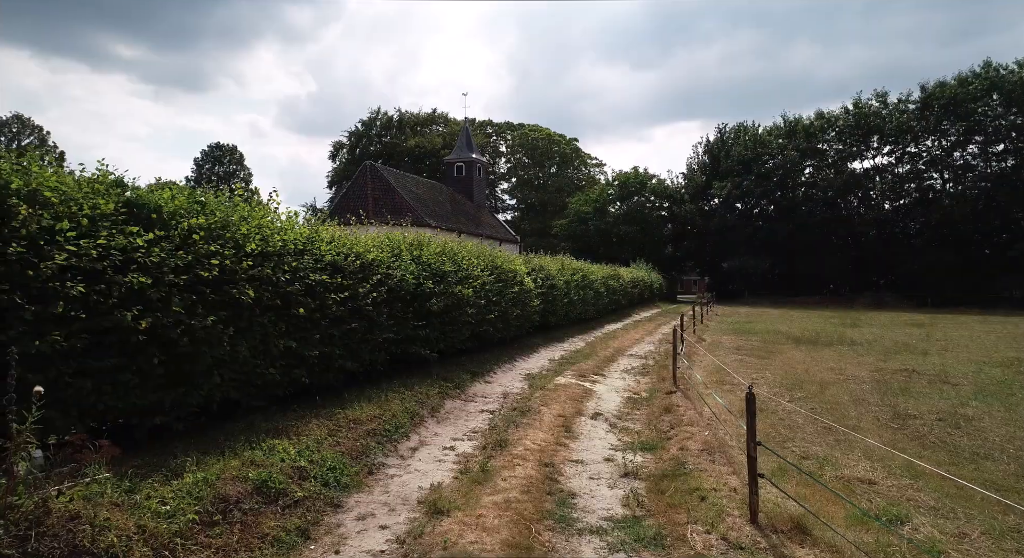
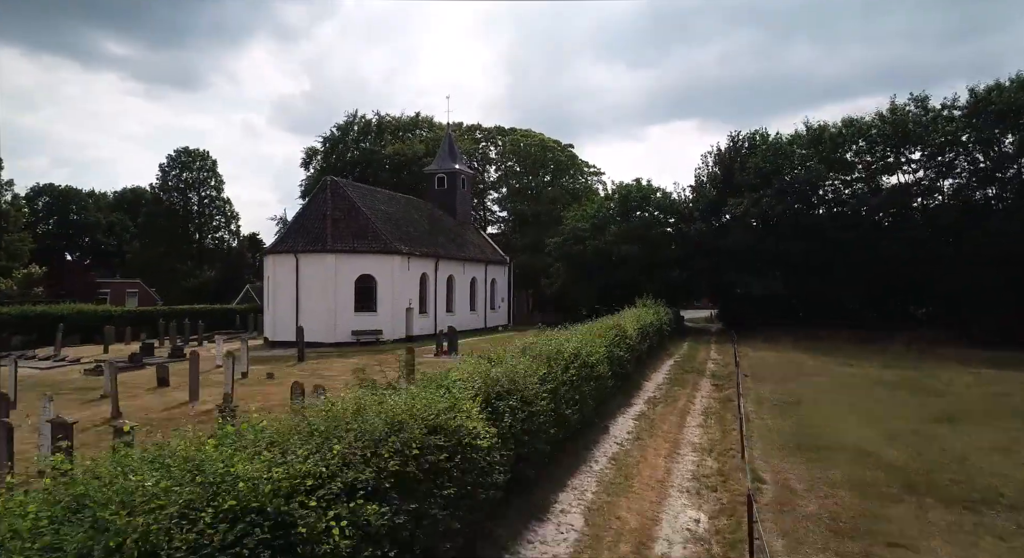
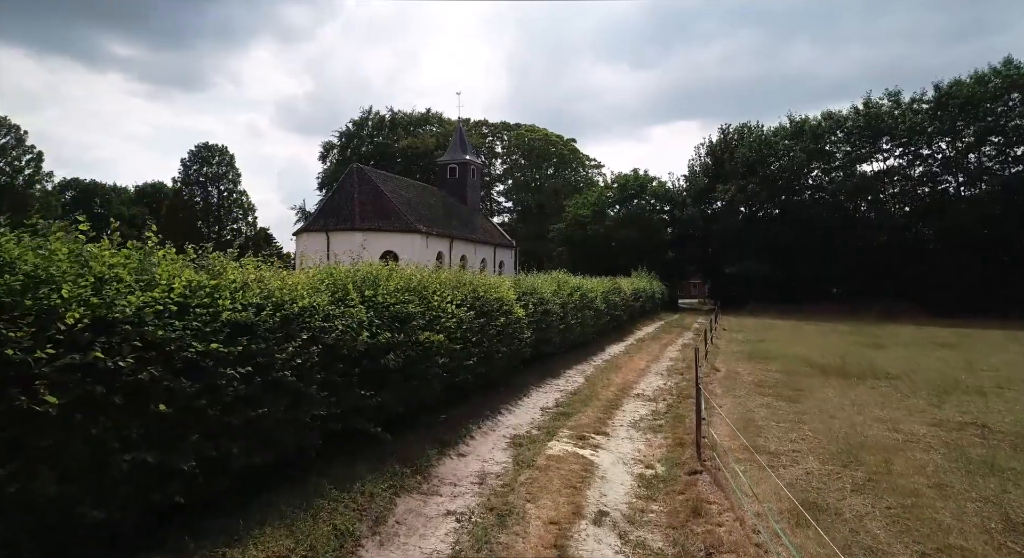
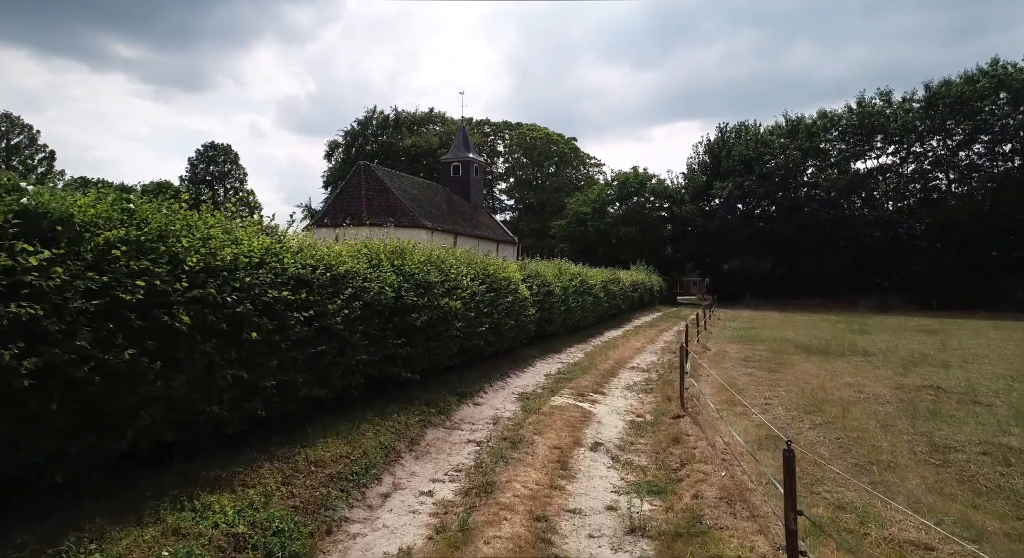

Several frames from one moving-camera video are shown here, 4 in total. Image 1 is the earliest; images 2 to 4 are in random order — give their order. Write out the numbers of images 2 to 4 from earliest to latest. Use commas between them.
4, 3, 2
